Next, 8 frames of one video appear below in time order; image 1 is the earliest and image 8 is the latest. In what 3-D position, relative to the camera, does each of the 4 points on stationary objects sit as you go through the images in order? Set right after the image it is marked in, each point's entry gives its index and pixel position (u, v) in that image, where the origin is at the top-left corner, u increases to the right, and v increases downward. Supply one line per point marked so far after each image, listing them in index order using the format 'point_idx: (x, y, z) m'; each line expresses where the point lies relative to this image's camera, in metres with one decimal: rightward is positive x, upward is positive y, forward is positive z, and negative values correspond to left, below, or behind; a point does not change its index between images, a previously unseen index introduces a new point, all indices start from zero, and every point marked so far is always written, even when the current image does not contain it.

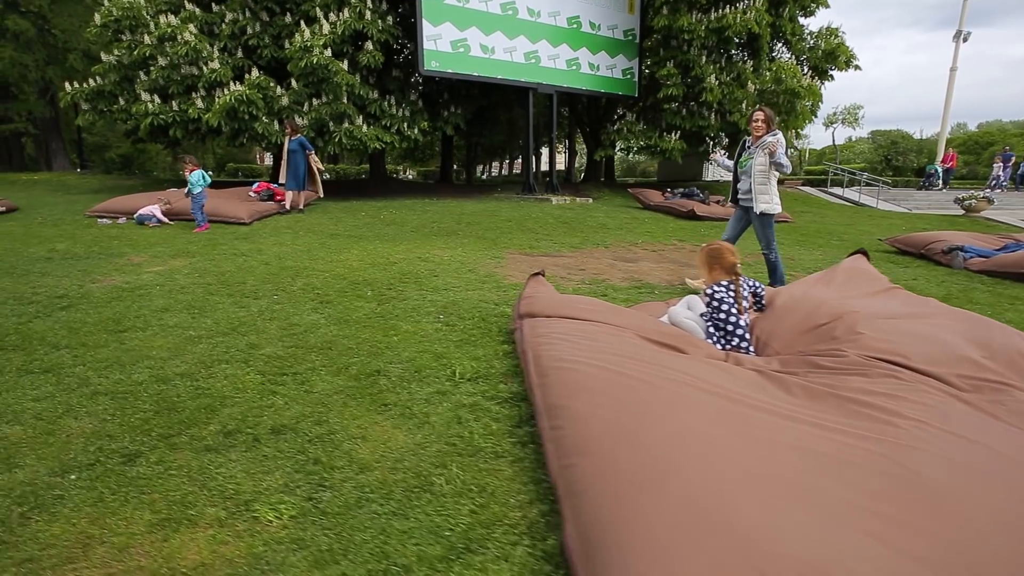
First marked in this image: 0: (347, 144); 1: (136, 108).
0: (-3.7, +3.2, +11.8) m
1: (-8.4, +4.0, +11.8) m
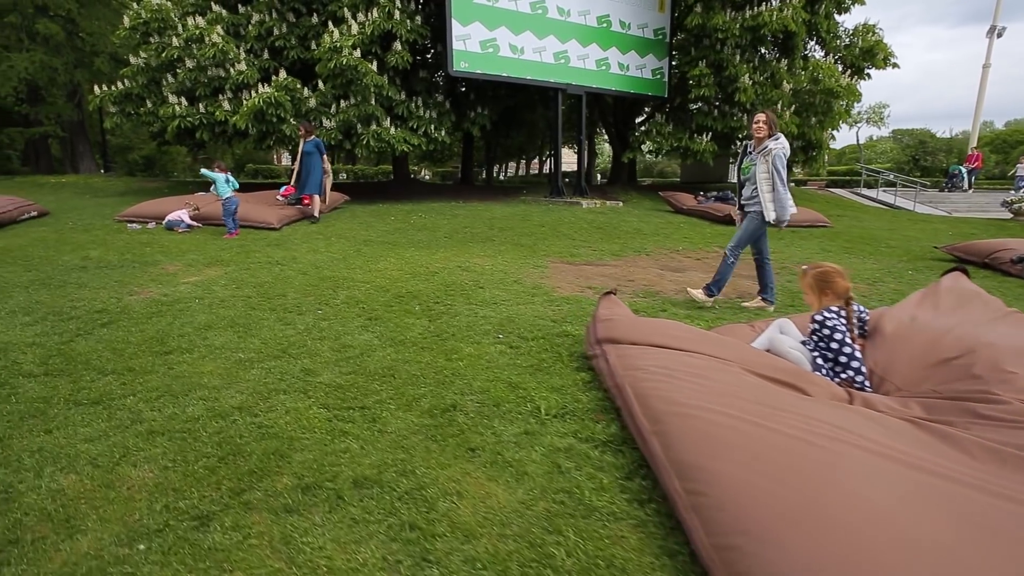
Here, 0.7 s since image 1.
0: (-3.0, +3.1, +11.6) m
1: (-7.8, +3.9, +11.7) m
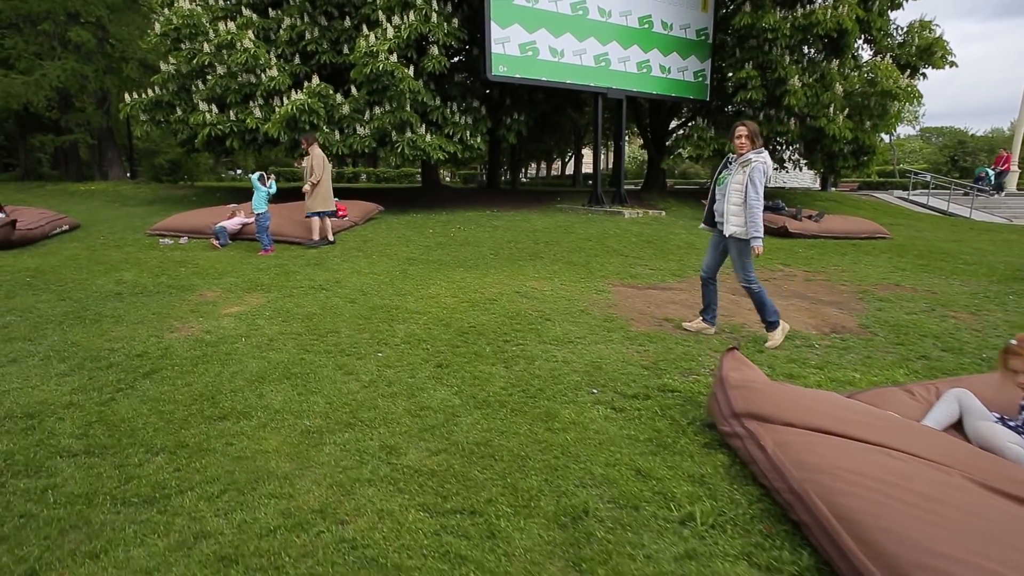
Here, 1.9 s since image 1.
0: (-2.2, +2.8, +11.1) m
1: (-6.9, +3.7, +11.4) m
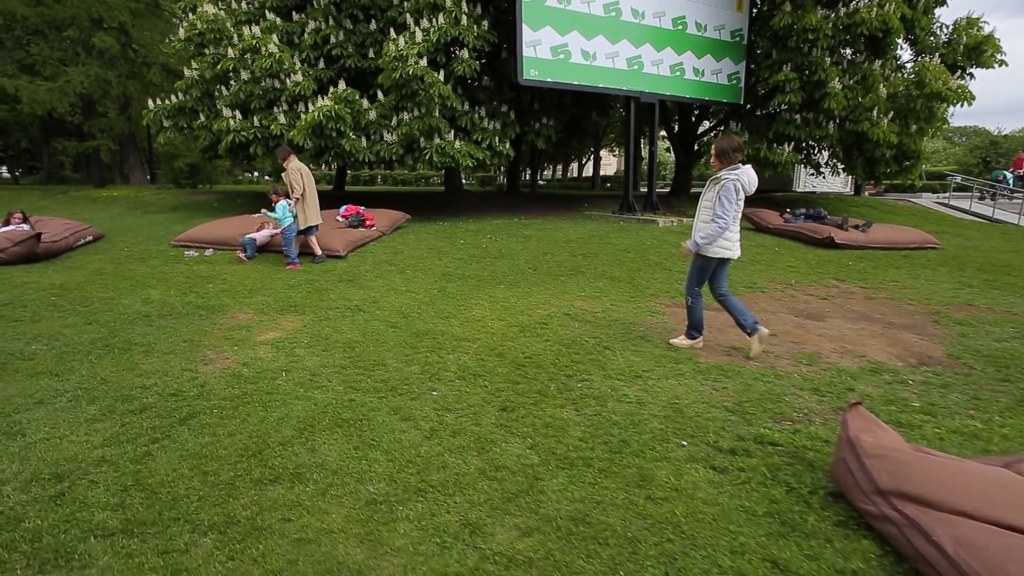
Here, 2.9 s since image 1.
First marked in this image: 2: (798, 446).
0: (-1.5, +2.6, +10.8) m
1: (-6.2, +3.5, +11.1) m
2: (+1.6, -0.9, +3.0) m
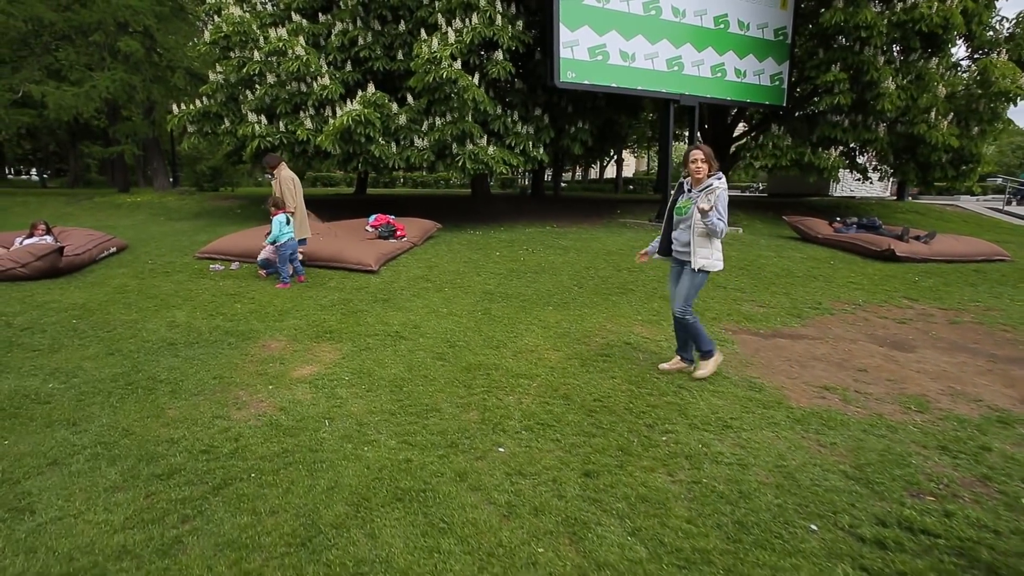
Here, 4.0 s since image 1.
0: (-0.8, +2.4, +10.3) m
1: (-5.5, +3.2, +10.8) m
2: (+2.1, -1.2, +2.4) m
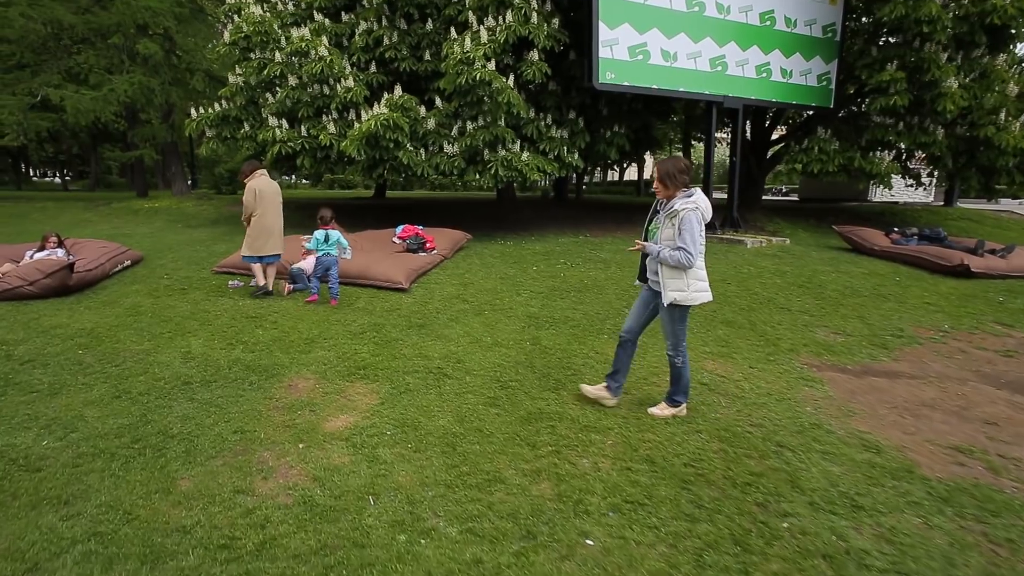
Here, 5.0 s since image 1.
0: (-0.2, +2.1, +9.7) m
1: (-4.9, +3.0, +10.3) m
2: (+2.5, -1.4, +1.8) m
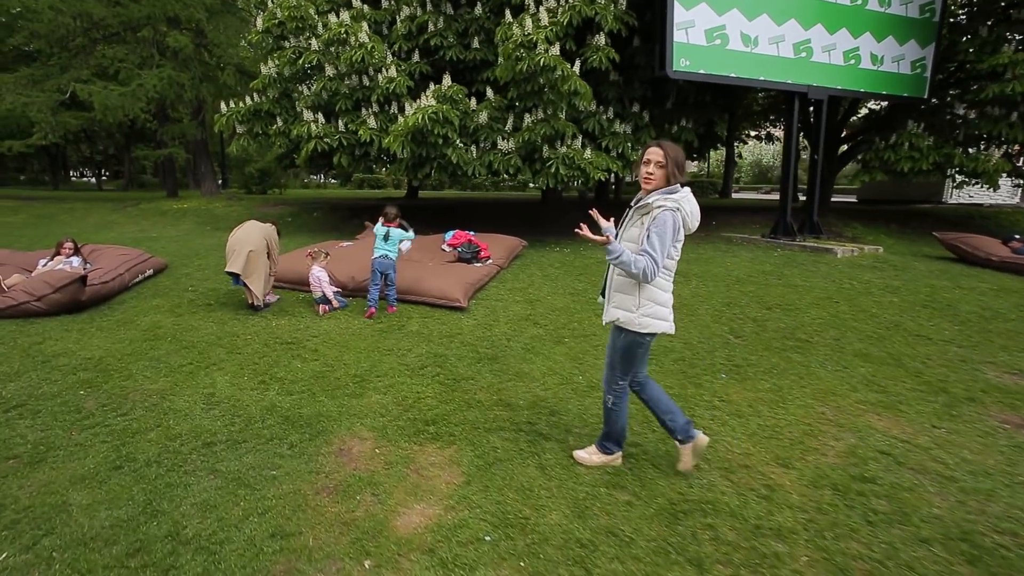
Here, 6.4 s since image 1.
0: (+0.8, +1.9, +8.6) m
1: (-3.8, +2.8, +9.4) m
2: (+3.1, -1.7, +0.6) m
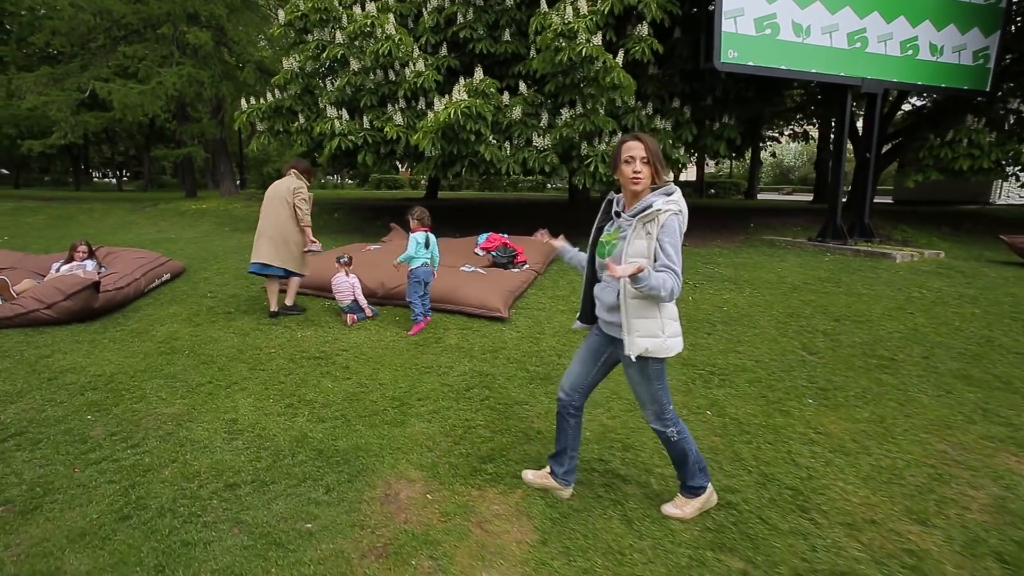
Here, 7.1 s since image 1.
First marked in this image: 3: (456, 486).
0: (+1.4, +1.8, +8.1) m
1: (-3.3, +2.7, +9.0) m
2: (+3.5, -1.8, 0.0) m
3: (-0.3, -1.0, +2.7) m
